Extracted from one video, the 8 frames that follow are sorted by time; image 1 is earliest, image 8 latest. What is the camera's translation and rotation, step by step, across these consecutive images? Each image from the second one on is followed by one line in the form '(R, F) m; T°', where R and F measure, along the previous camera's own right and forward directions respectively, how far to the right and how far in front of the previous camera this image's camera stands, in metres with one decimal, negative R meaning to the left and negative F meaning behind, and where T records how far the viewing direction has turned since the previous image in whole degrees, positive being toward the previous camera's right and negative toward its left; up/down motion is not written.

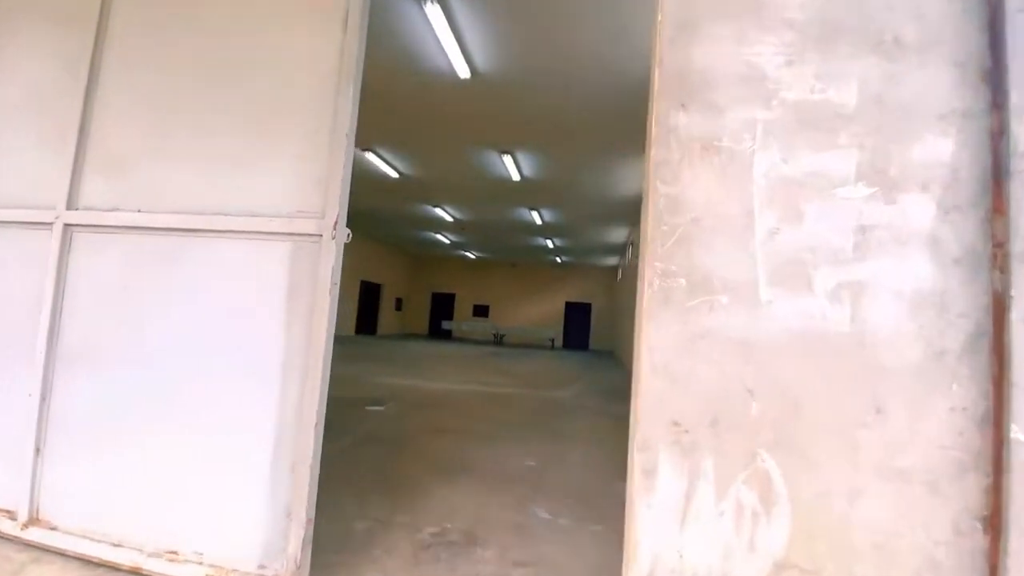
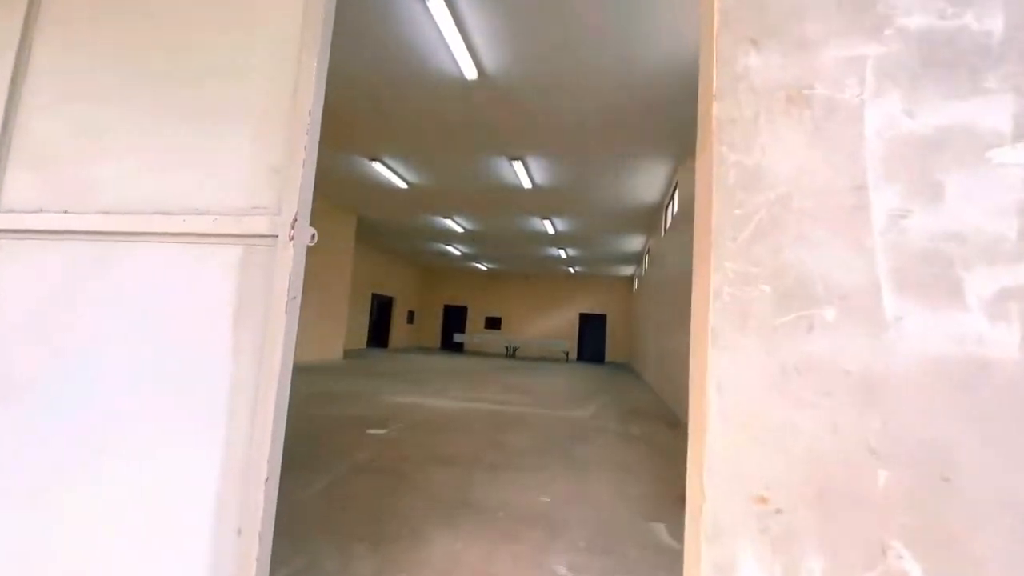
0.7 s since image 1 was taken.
(0.0, +0.3) m; -2°
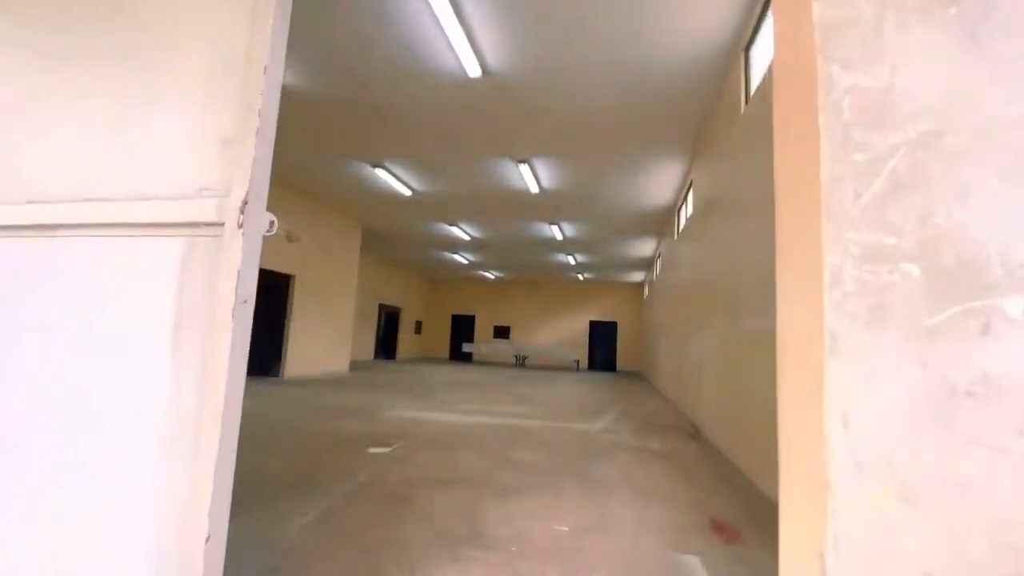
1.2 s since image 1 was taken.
(0.0, +0.2) m; -1°
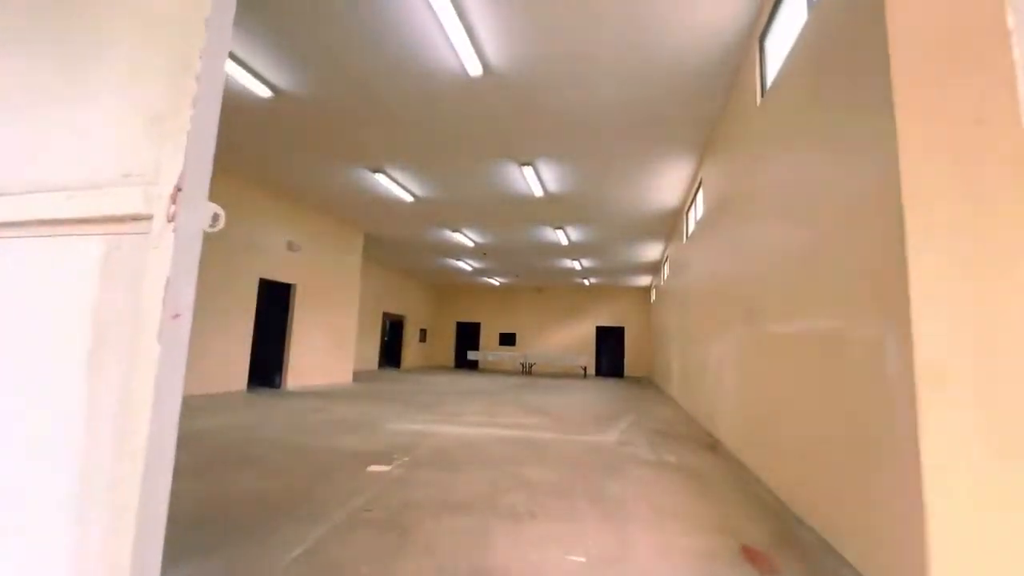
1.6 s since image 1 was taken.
(0.0, +0.2) m; -1°
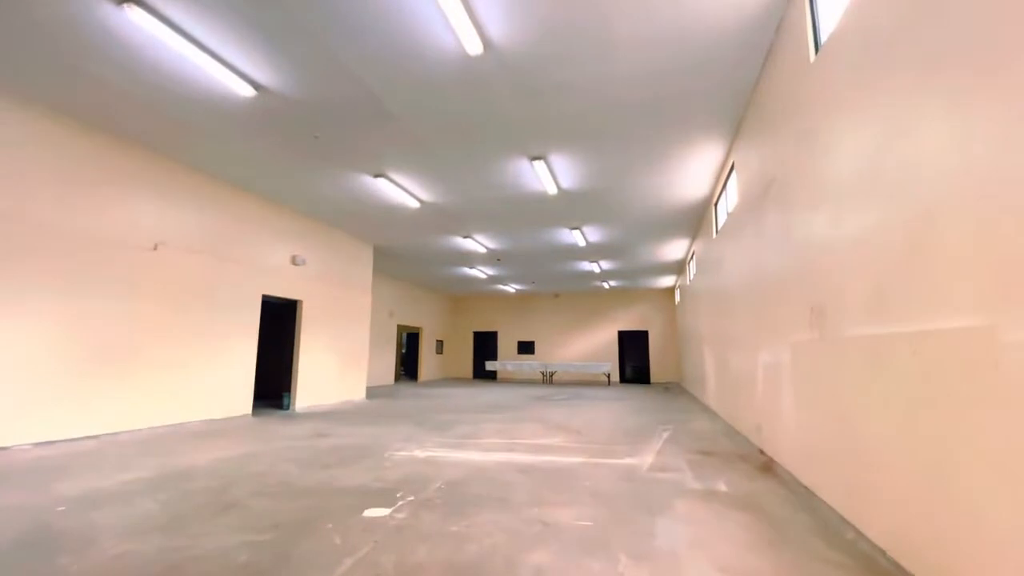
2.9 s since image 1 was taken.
(0.0, +0.5) m; -2°
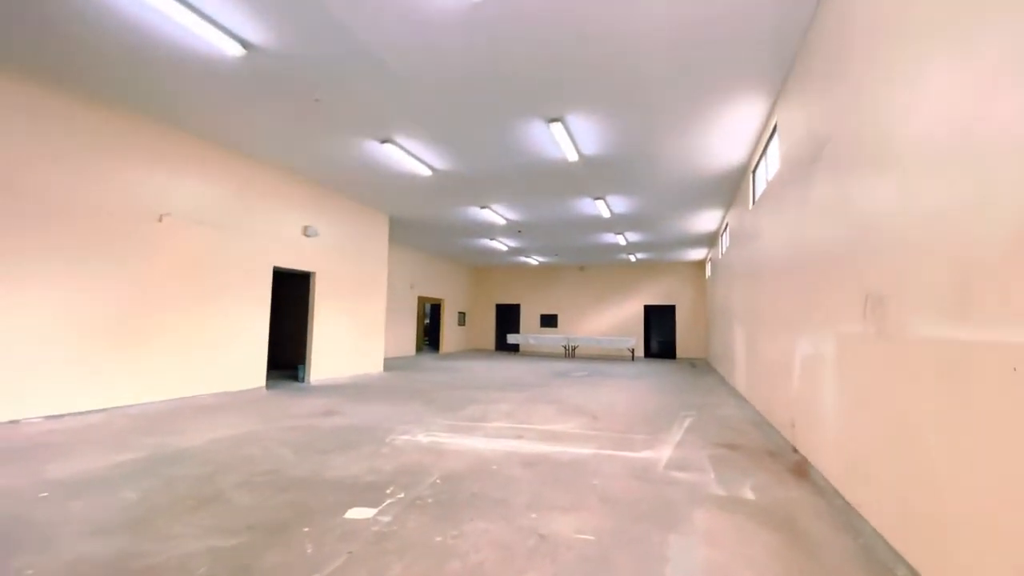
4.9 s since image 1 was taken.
(+0.1, +0.3) m; -3°
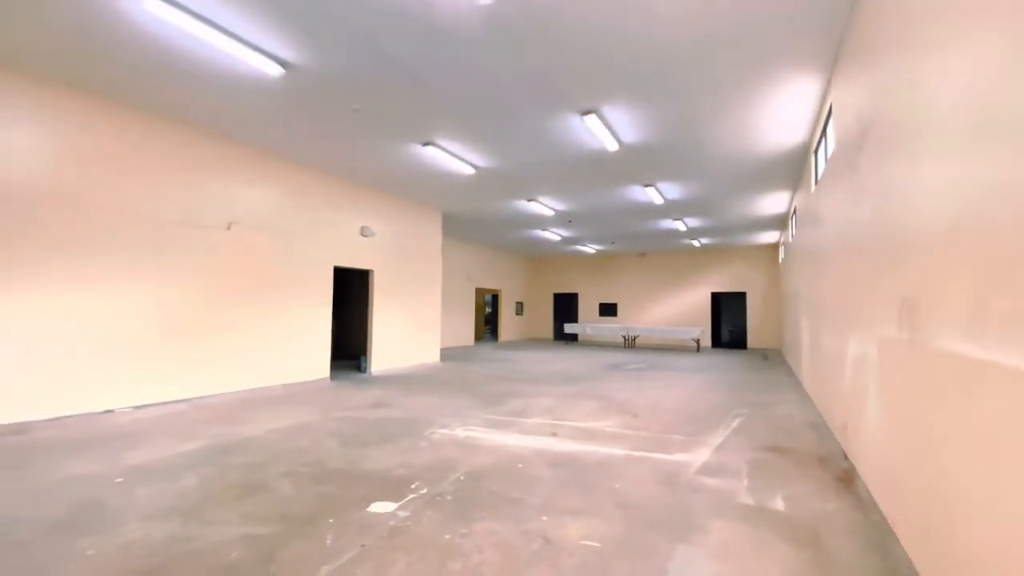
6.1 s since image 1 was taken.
(+0.3, 0.0) m; -8°
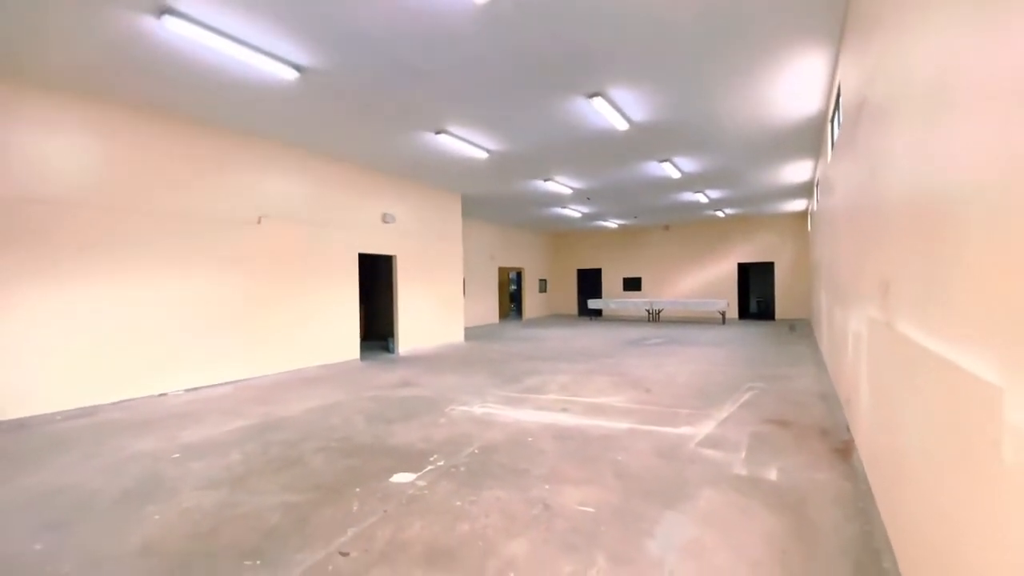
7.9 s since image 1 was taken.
(+0.2, -0.2) m; -3°
